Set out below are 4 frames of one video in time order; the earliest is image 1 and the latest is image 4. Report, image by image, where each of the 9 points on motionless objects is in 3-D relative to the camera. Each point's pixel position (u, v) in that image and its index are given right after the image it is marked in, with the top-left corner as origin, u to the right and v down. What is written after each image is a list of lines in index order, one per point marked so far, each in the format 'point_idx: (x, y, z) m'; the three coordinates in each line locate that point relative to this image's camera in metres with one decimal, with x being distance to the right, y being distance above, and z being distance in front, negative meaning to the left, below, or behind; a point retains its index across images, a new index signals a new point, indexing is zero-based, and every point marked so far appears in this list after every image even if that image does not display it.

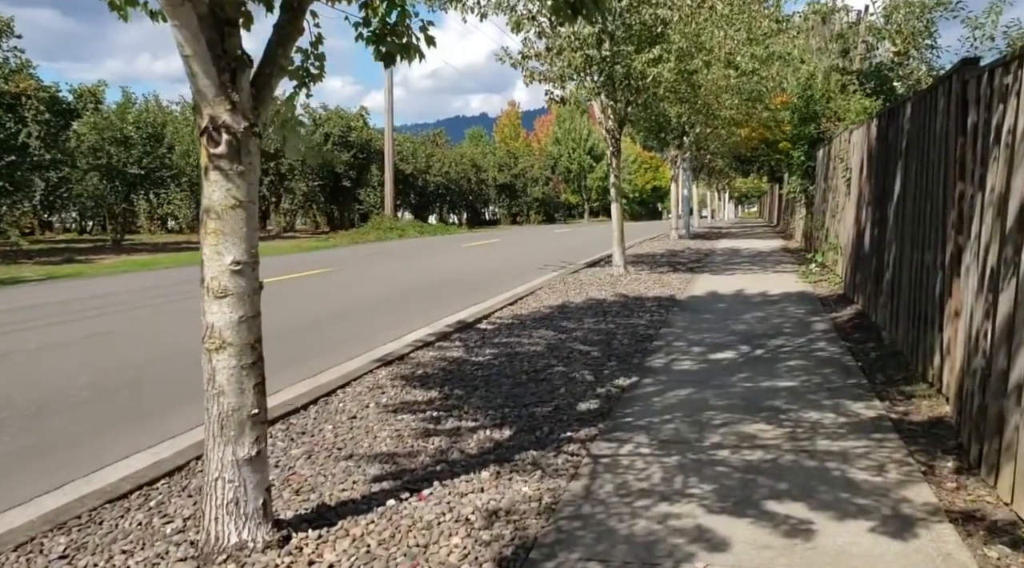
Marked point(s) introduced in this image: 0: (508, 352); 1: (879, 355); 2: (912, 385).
0: (0.0, -0.6, +7.6) m
1: (+3.3, -0.6, +7.2) m
2: (+3.0, -0.8, +6.1) m
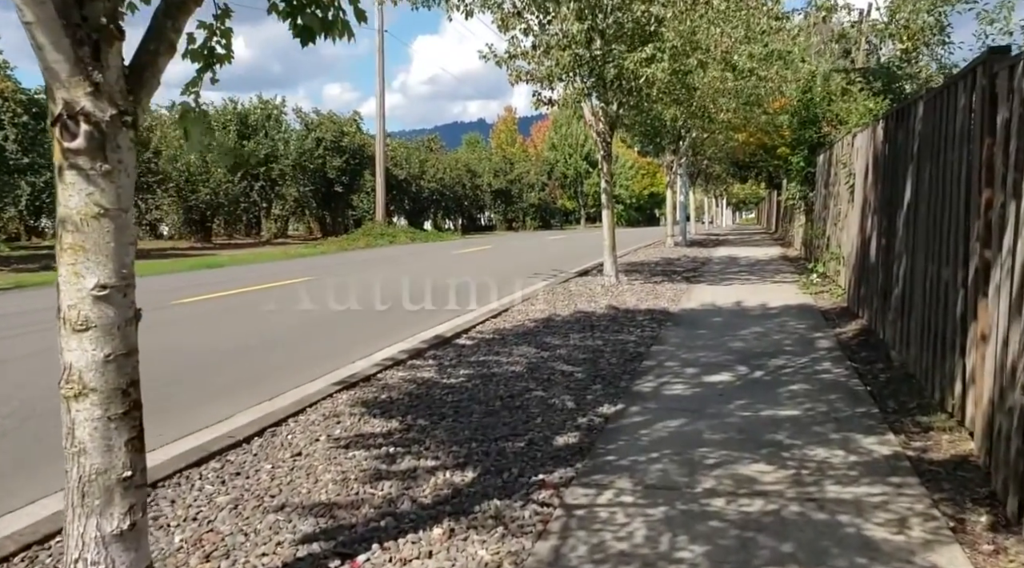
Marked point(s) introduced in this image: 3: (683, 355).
0: (-0.2, -0.8, +7.0) m
1: (+3.1, -0.8, +6.6) m
2: (+2.8, -0.9, +5.4) m
3: (+1.6, -0.7, +7.7) m
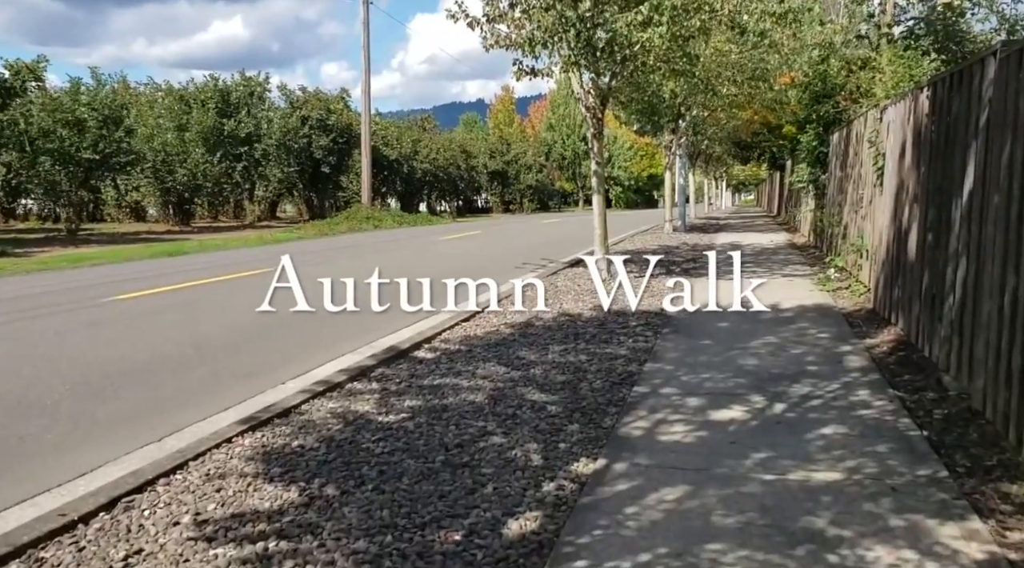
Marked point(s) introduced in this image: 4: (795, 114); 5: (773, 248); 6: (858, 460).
0: (-0.5, -0.8, +5.5) m
1: (+2.8, -0.8, +5.1) m
2: (+2.5, -1.0, +4.0) m
3: (+1.3, -0.7, +6.2) m
4: (+6.8, +4.1, +19.4) m
5: (+5.8, +0.8, +17.8) m
6: (+1.9, -0.9, +4.4) m
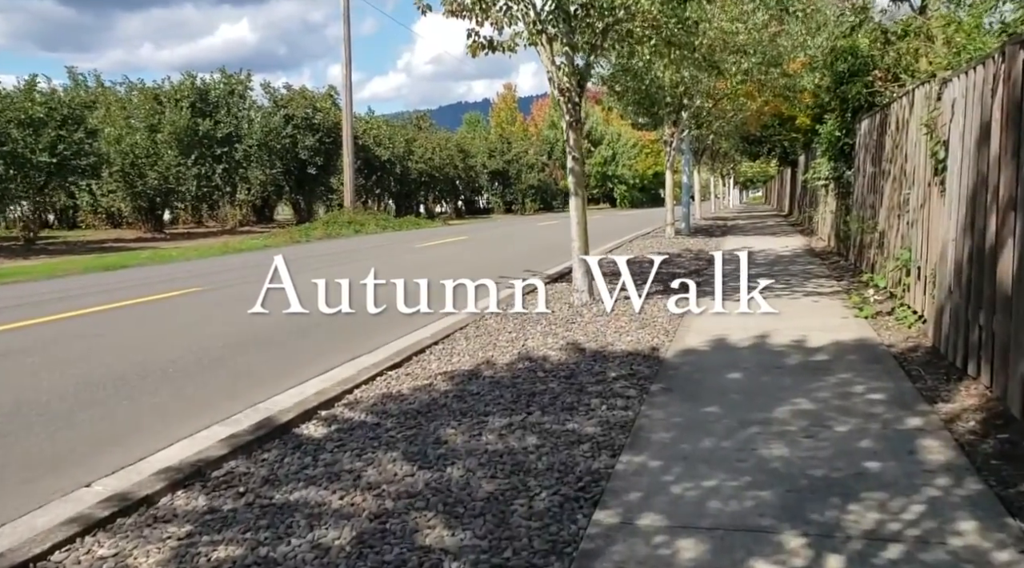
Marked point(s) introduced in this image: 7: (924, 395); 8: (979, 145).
0: (-1.0, -1.1, +3.3) m
1: (+2.3, -1.1, +2.9) m
2: (+2.0, -1.3, +1.8) m
3: (+0.8, -1.0, +4.0) m
4: (+6.3, +3.8, +17.1) m
5: (+5.3, +0.6, +15.6) m
6: (+1.3, -1.2, +2.2) m
7: (+2.8, -0.7, +5.6) m
8: (+3.3, +1.0, +5.8) m
